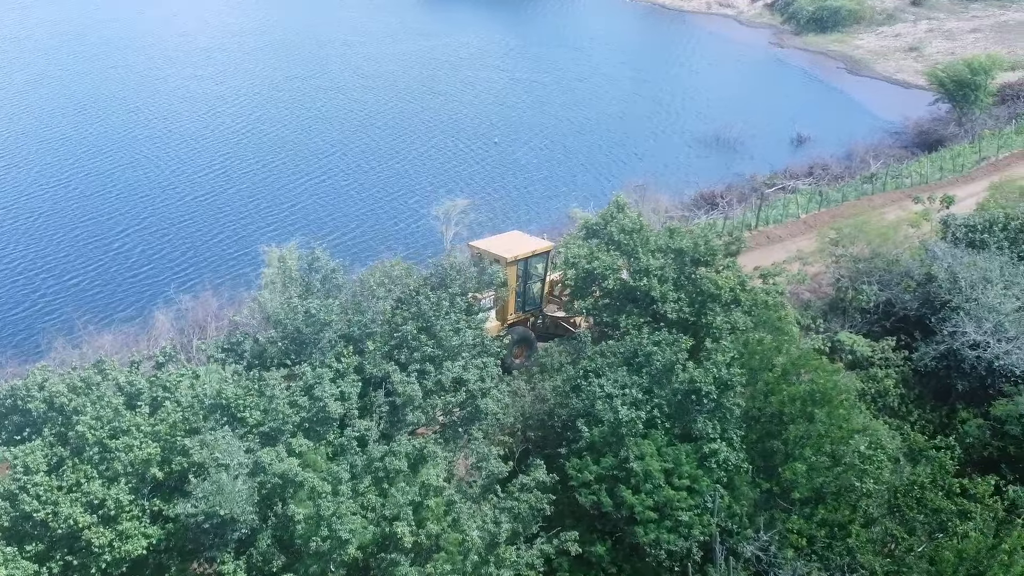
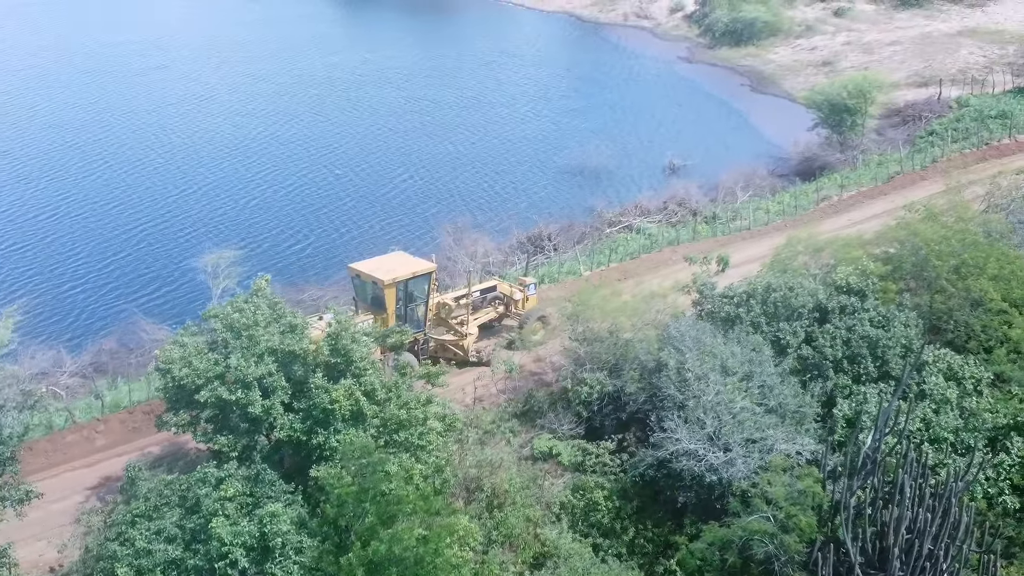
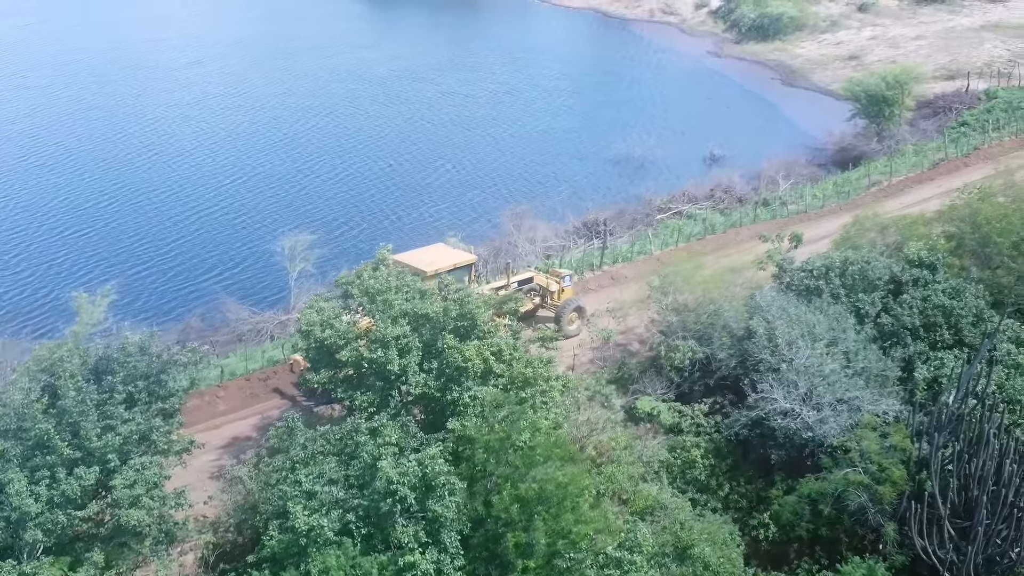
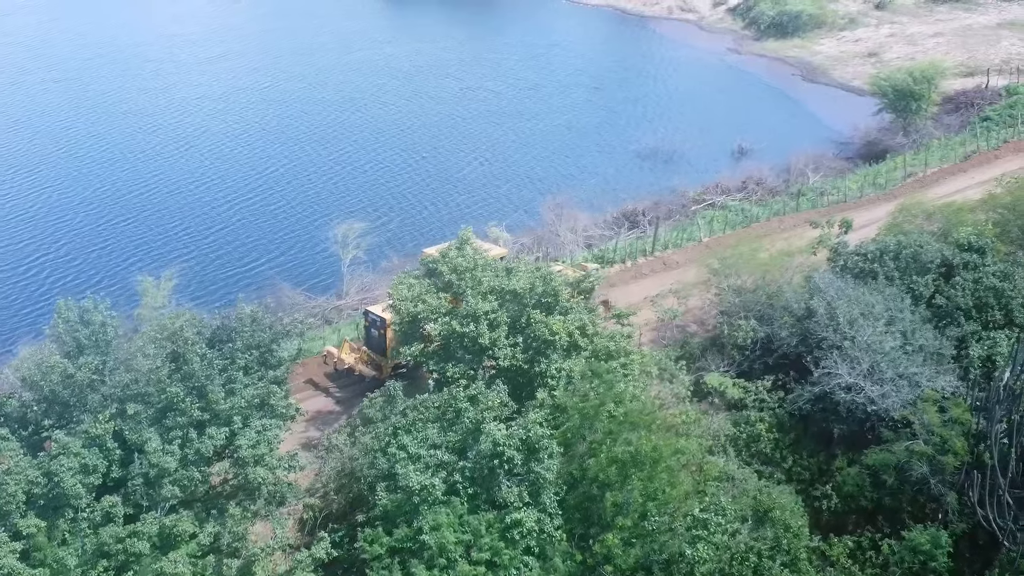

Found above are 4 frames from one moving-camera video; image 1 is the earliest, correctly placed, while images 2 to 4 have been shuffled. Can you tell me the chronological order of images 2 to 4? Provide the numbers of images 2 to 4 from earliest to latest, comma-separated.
4, 3, 2
